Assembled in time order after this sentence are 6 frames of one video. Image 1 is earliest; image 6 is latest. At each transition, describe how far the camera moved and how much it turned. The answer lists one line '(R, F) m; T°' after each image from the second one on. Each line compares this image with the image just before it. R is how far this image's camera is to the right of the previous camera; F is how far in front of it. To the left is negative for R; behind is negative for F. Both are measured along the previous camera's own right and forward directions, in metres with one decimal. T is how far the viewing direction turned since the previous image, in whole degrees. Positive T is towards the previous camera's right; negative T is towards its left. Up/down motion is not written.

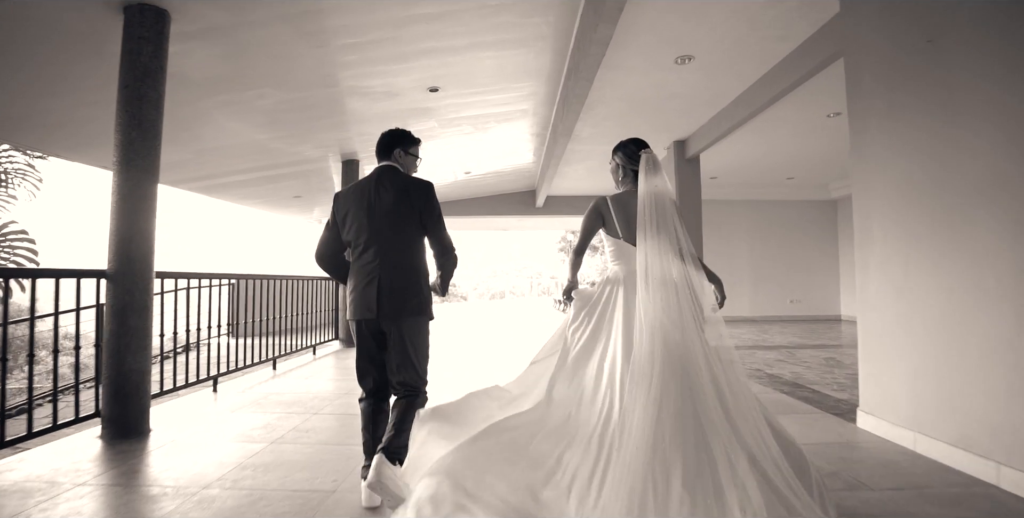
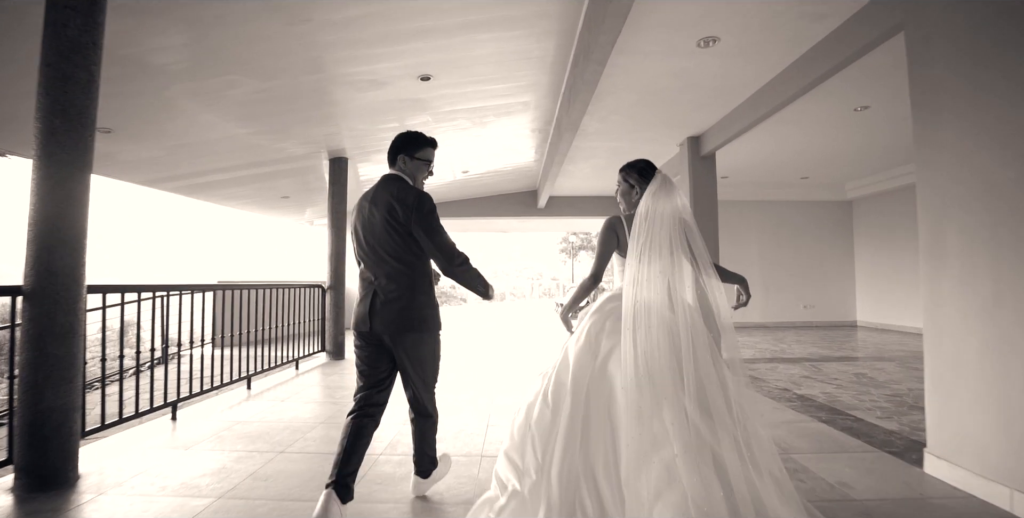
(0.0, +0.5) m; 0°
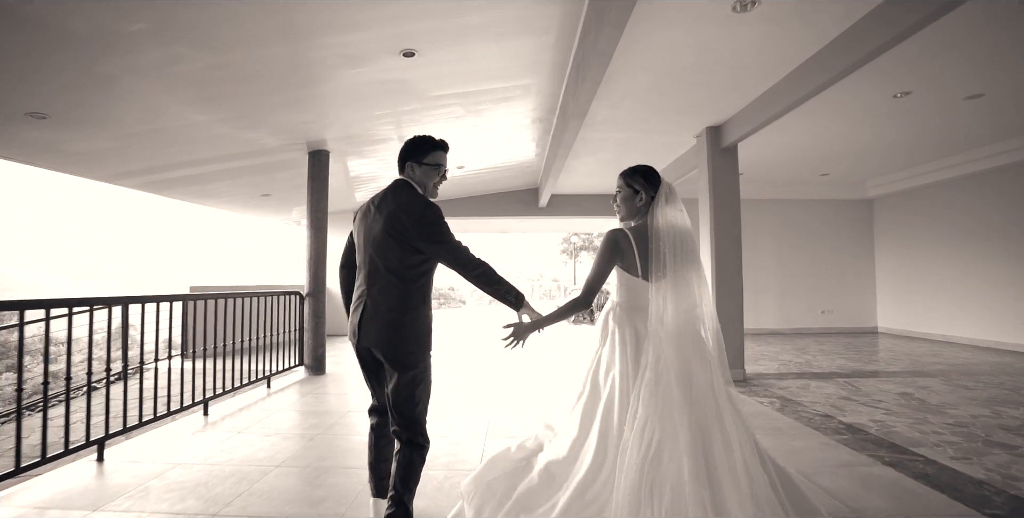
(0.0, +0.6) m; 0°
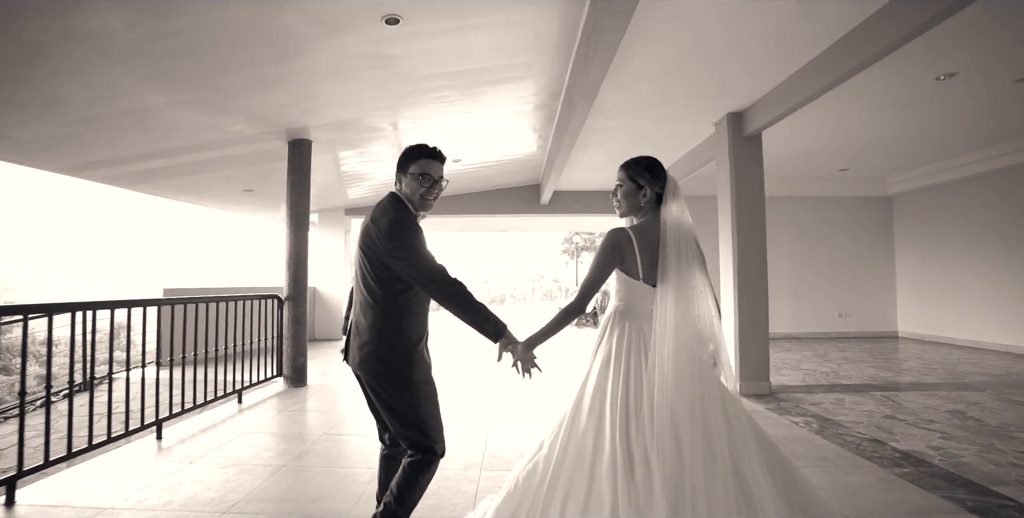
(0.0, +0.5) m; 0°
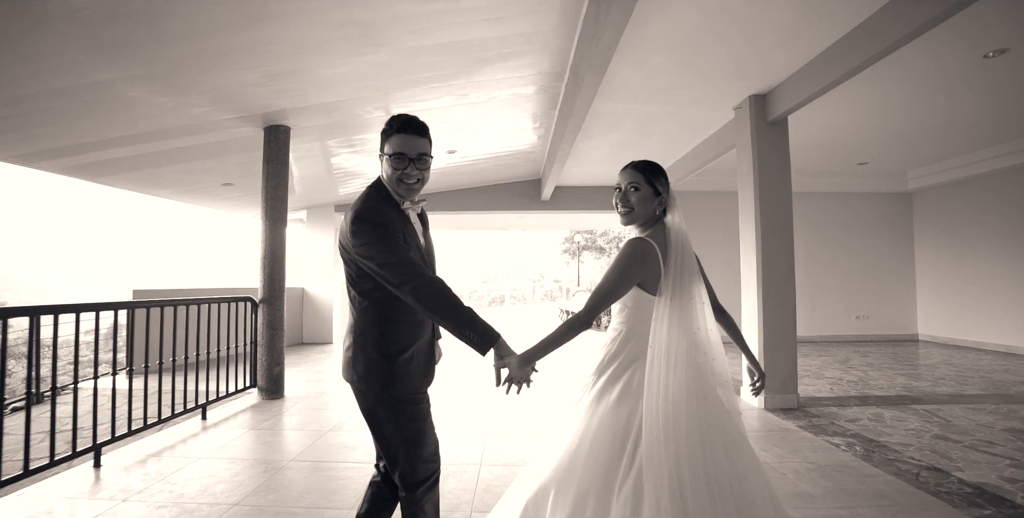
(0.0, +0.5) m; 0°
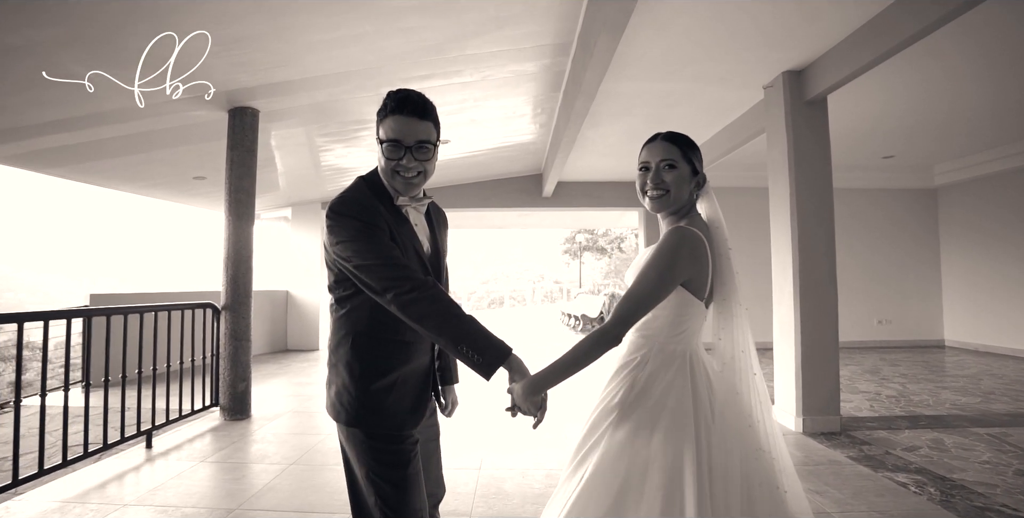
(0.0, +0.5) m; 0°
